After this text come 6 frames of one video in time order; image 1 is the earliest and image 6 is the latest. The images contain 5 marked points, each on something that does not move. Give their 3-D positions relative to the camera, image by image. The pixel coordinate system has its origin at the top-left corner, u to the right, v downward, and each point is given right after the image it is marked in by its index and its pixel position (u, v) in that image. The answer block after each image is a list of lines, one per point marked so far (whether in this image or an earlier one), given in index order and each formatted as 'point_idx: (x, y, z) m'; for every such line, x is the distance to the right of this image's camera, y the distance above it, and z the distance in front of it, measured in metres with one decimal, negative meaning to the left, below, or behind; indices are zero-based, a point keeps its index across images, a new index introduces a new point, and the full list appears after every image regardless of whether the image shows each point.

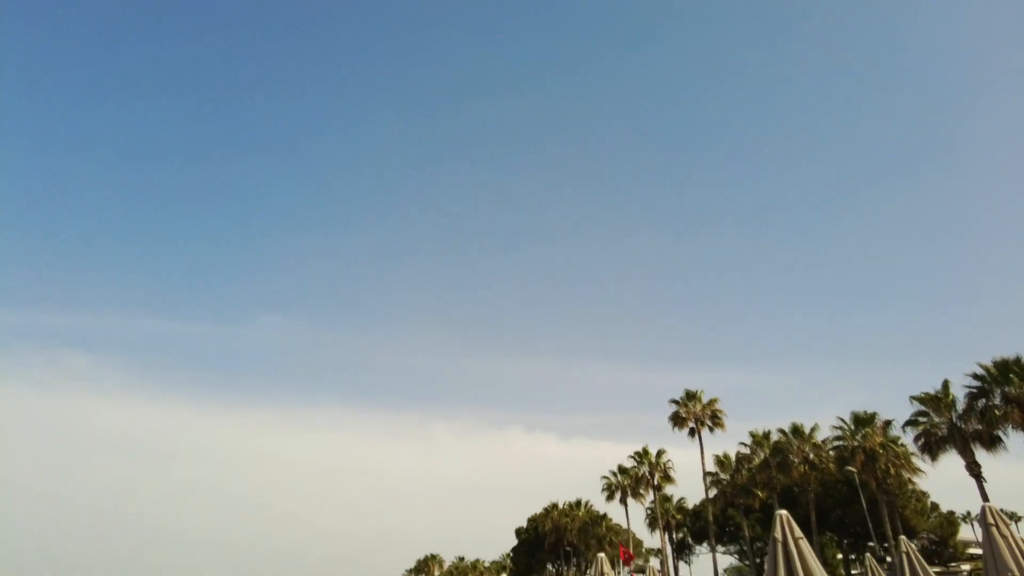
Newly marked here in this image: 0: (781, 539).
0: (+4.1, -3.9, +9.0) m
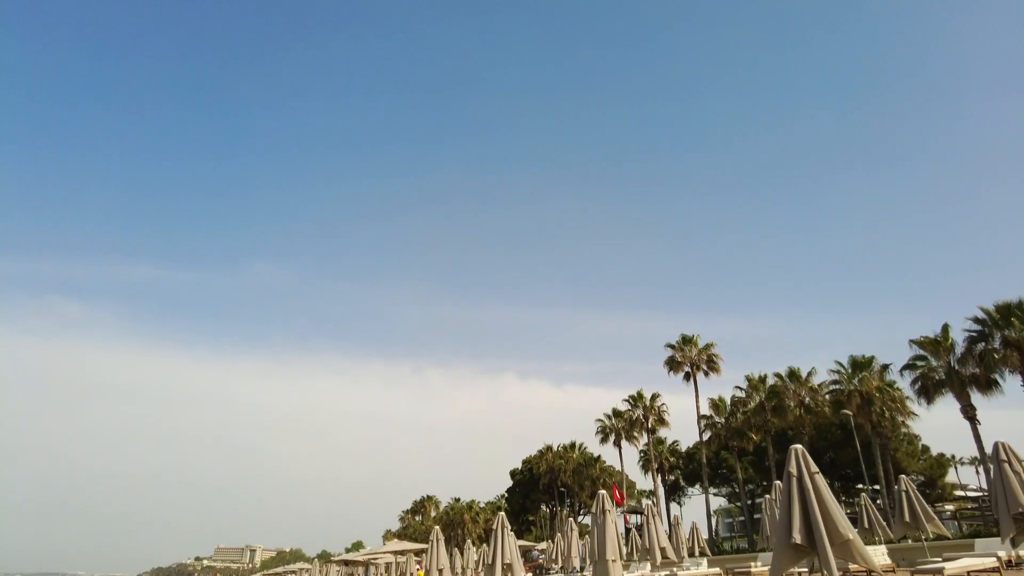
0: (+4.1, -2.7, +8.5) m
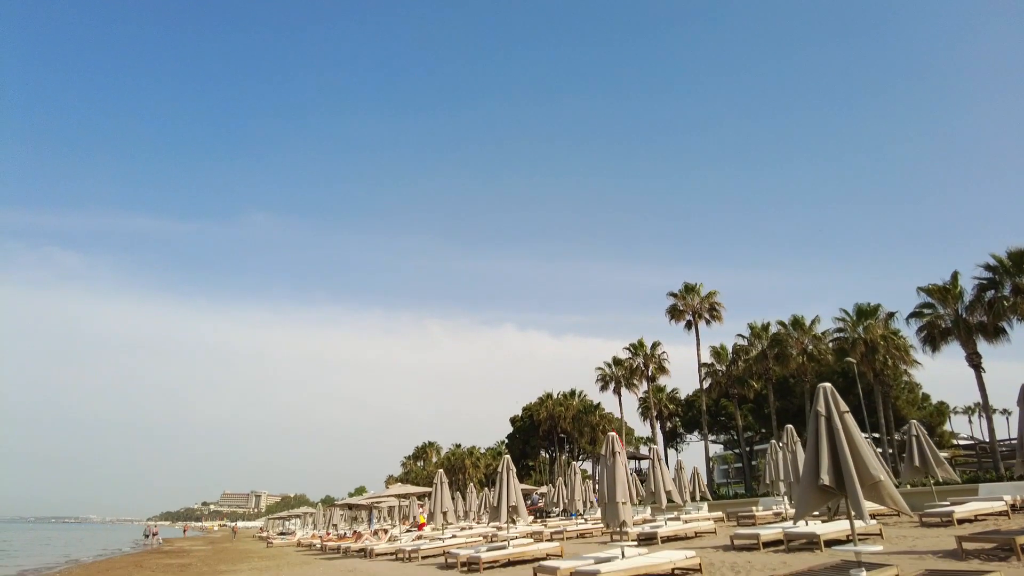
0: (+4.3, -1.7, +8.0) m
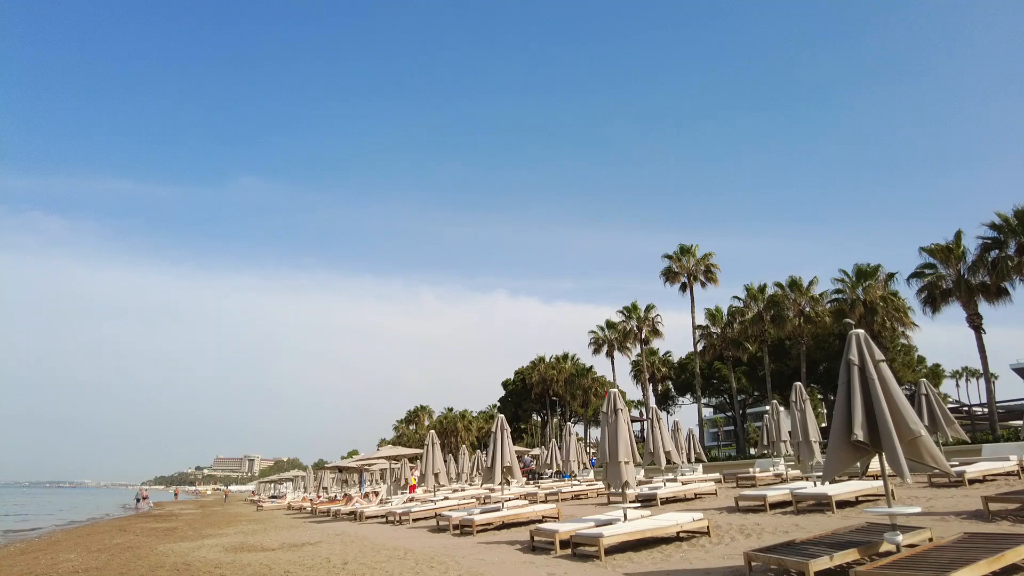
0: (+4.2, -0.9, +7.2) m
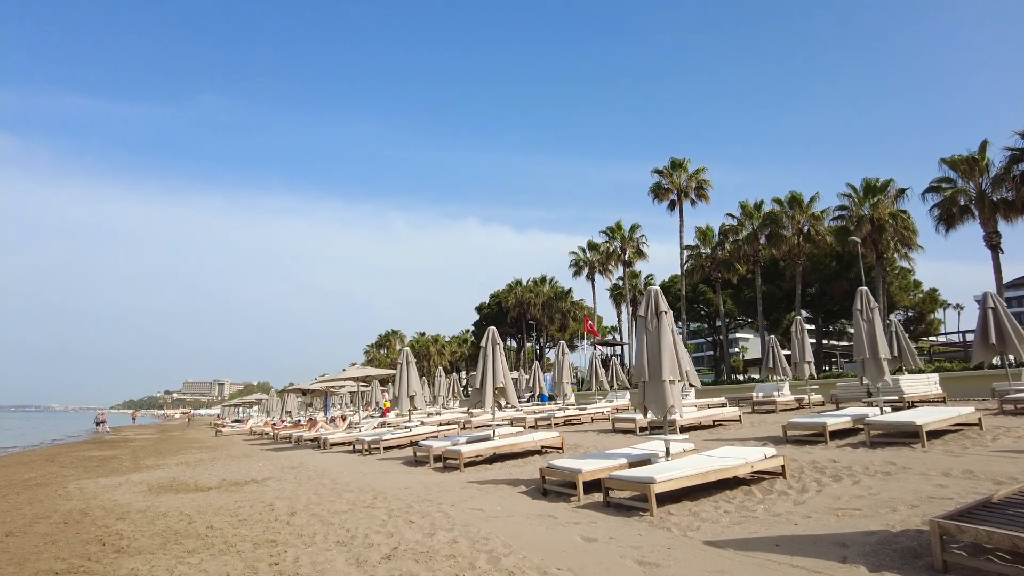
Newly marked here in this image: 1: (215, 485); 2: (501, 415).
0: (+4.5, +0.5, +4.4) m
1: (-5.6, -3.7, +11.1) m
2: (-0.4, -4.0, +18.5) m
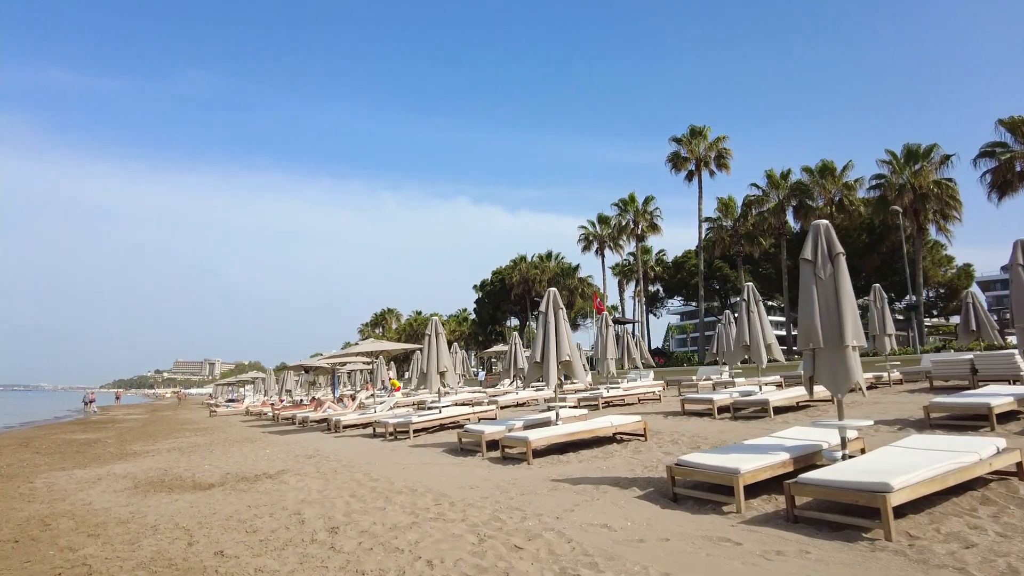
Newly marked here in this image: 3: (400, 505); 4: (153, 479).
0: (+5.8, +1.0, +2.2) m
1: (-4.5, -2.9, +8.9) m
2: (+0.7, -3.0, +16.4) m
3: (-1.2, -2.3, +6.3) m
4: (-5.9, -3.1, +9.7) m
